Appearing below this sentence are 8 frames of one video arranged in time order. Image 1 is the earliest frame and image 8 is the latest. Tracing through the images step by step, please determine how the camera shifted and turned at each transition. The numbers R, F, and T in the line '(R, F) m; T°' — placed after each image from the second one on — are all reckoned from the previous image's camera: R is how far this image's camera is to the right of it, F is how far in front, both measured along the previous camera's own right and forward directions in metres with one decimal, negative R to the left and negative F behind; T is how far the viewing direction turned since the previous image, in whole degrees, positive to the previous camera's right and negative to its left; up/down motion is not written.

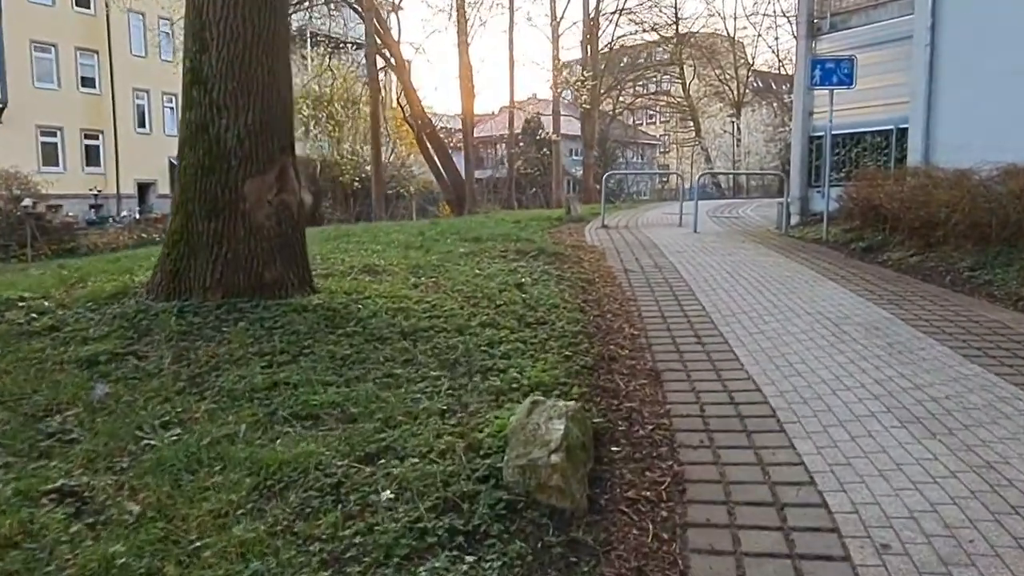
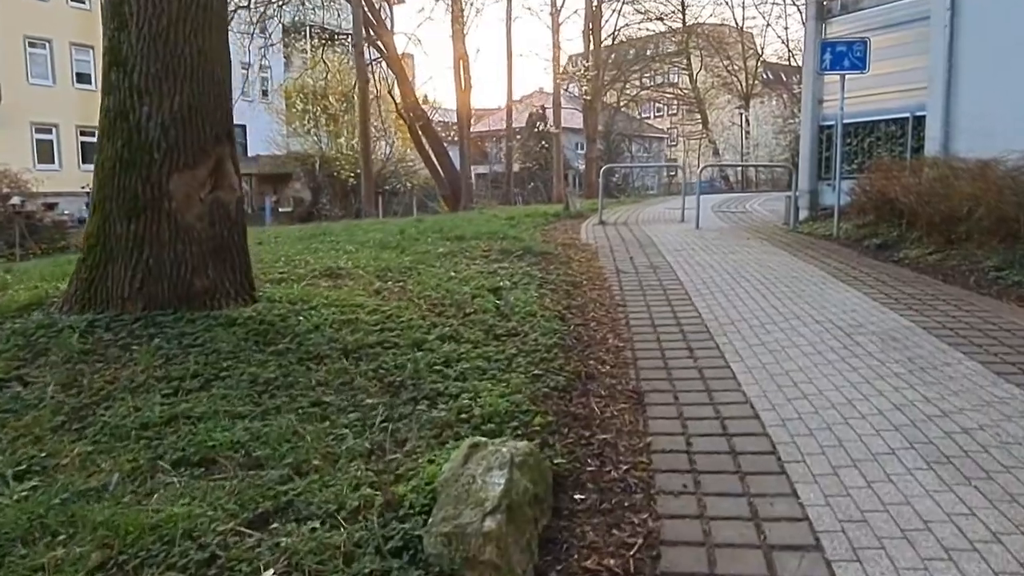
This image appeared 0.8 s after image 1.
(+0.3, +0.7) m; -1°
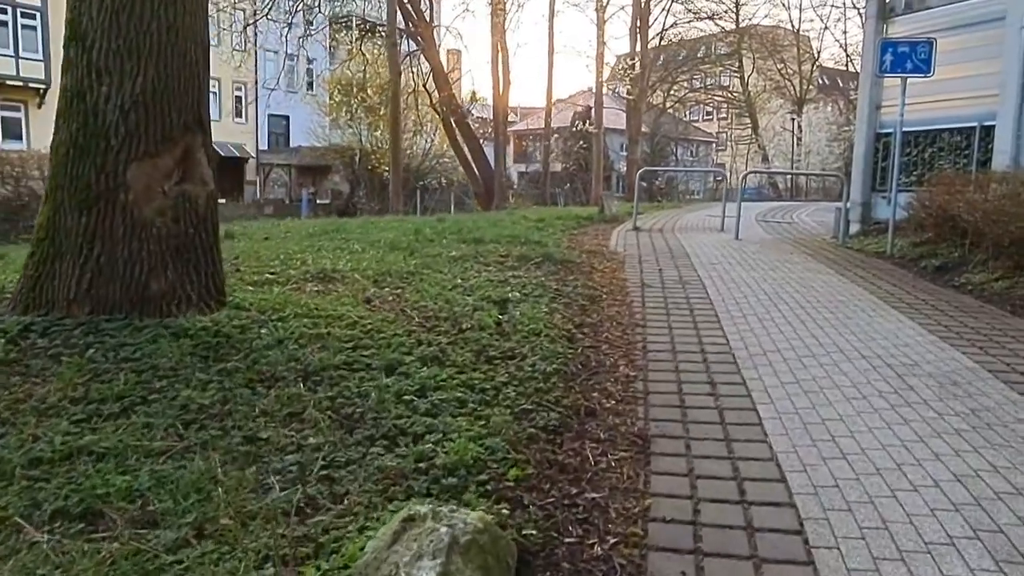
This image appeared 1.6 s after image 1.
(+0.3, +0.6) m; -3°
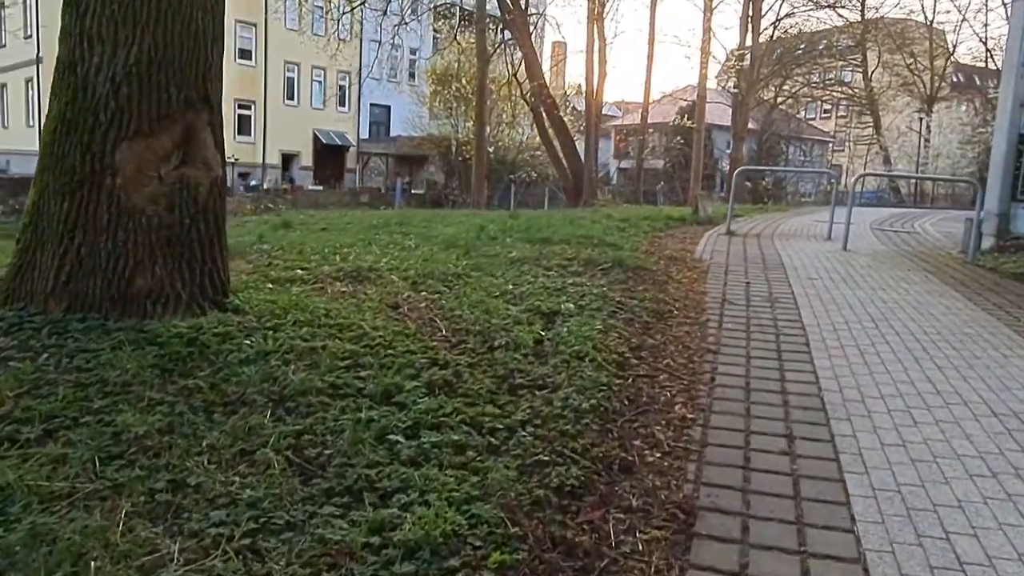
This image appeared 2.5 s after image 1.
(+0.3, +0.8) m; -8°
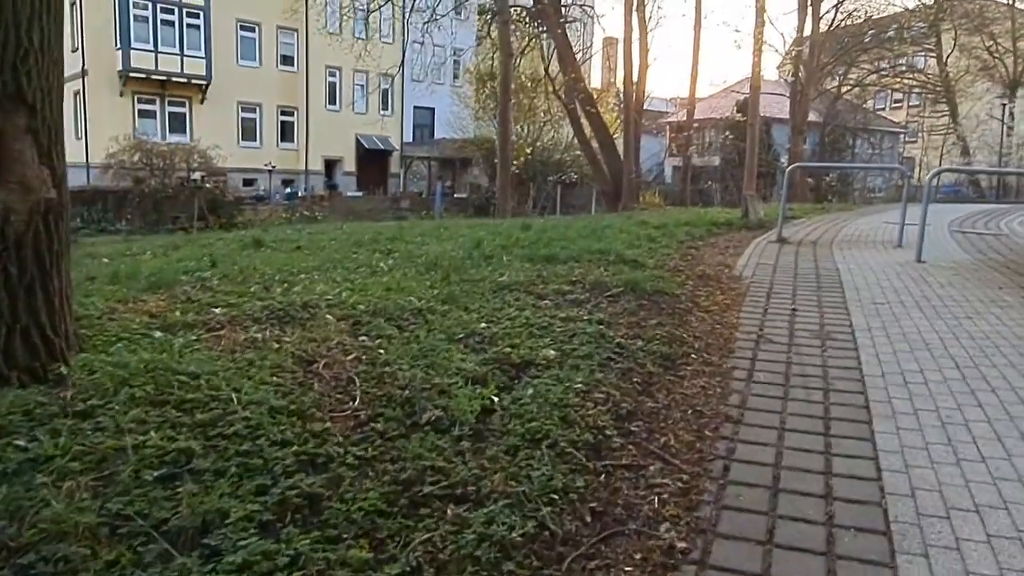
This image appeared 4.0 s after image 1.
(+0.6, +1.2) m; -5°
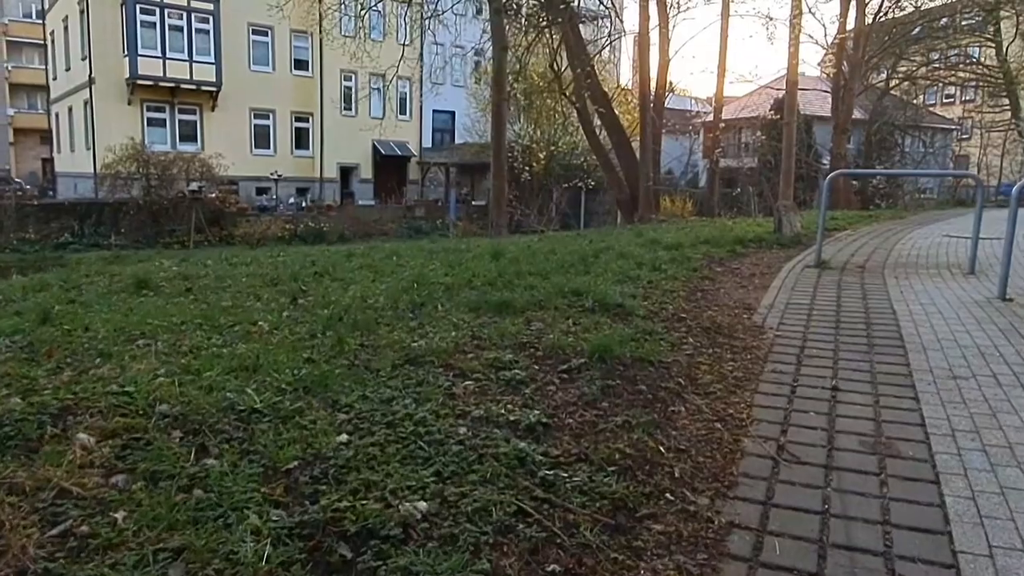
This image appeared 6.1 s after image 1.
(+0.7, +1.7) m; -3°
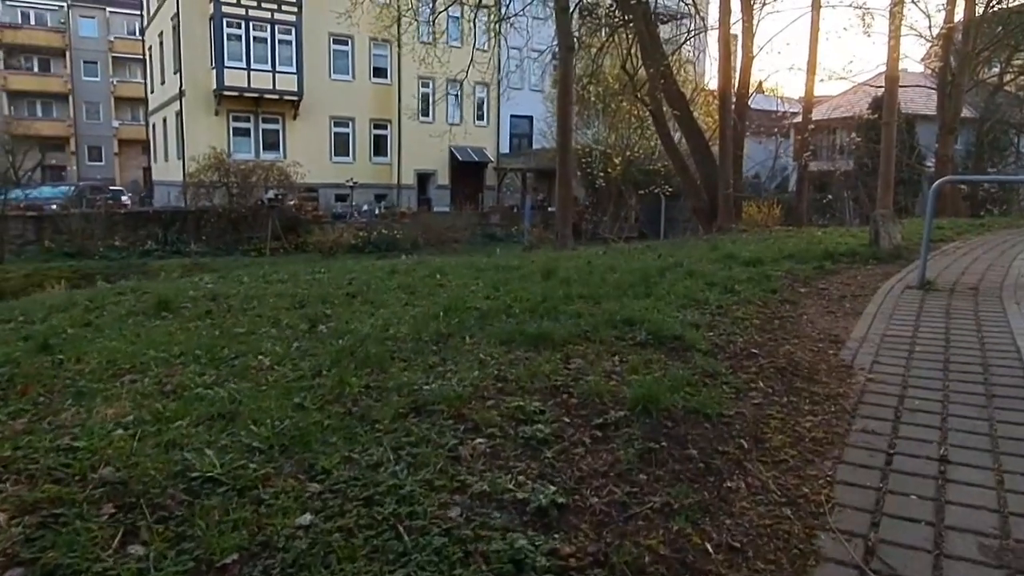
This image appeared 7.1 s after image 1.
(+0.3, +0.7) m; -6°
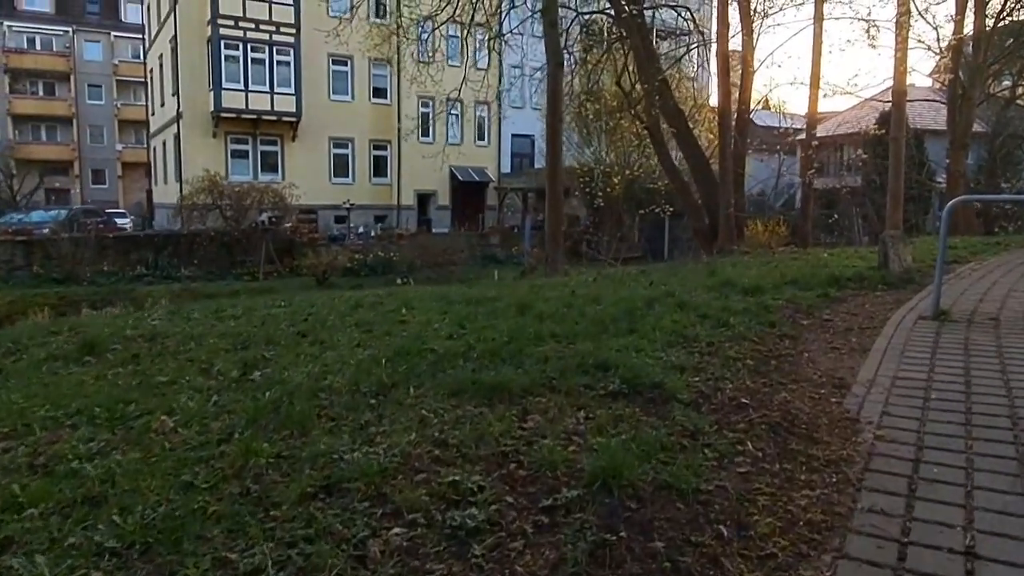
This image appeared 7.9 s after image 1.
(+0.3, +0.6) m; -1°
